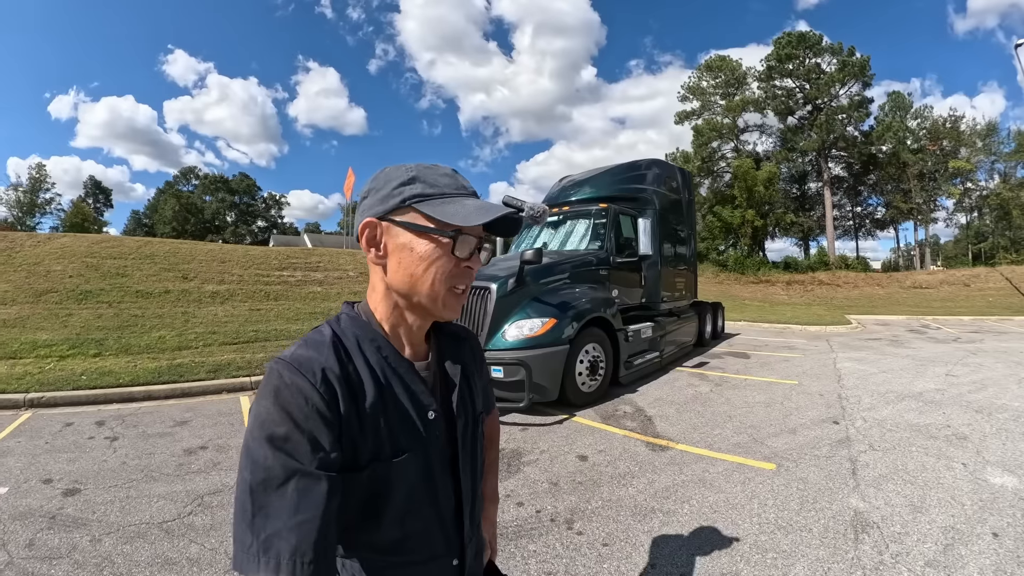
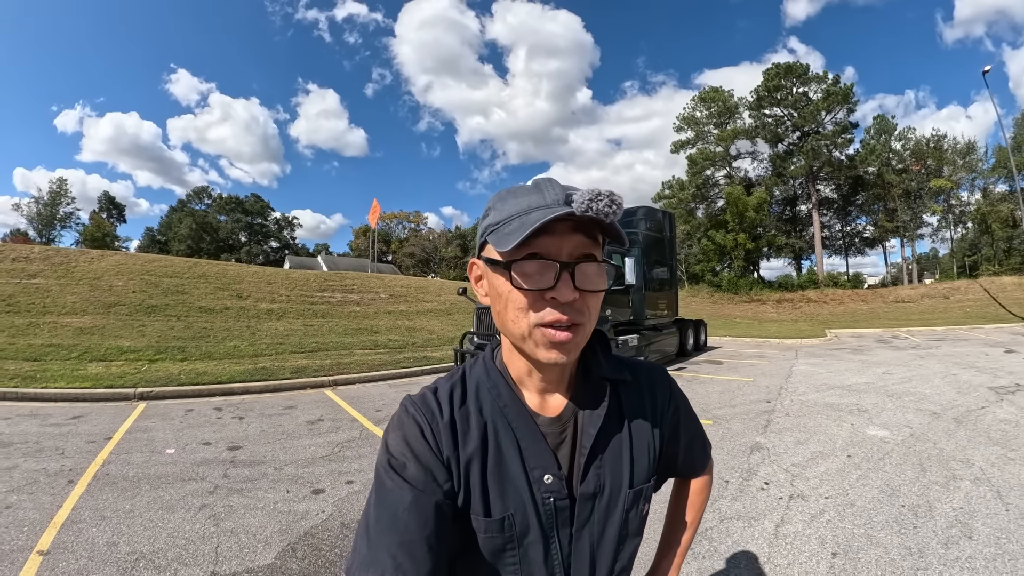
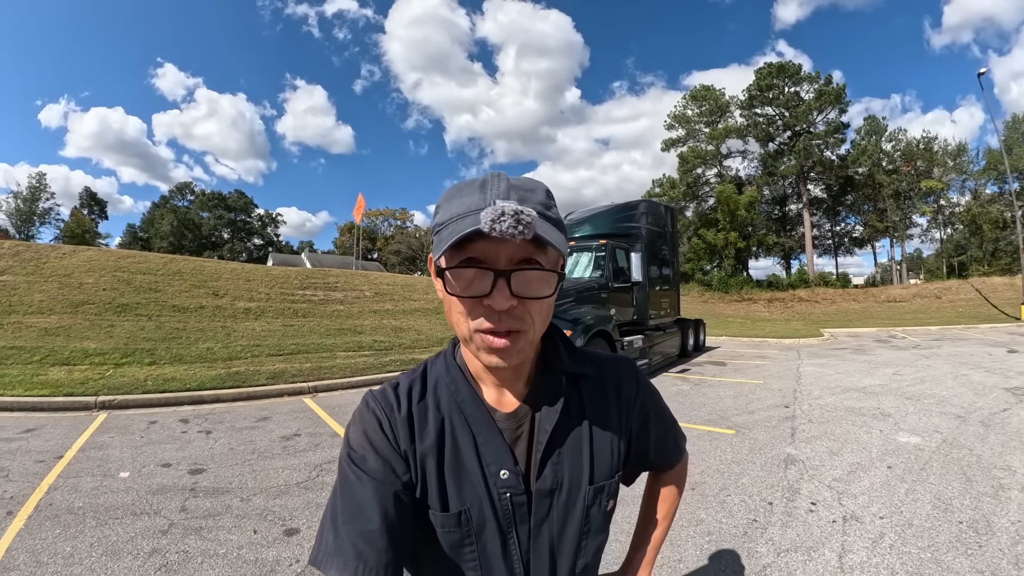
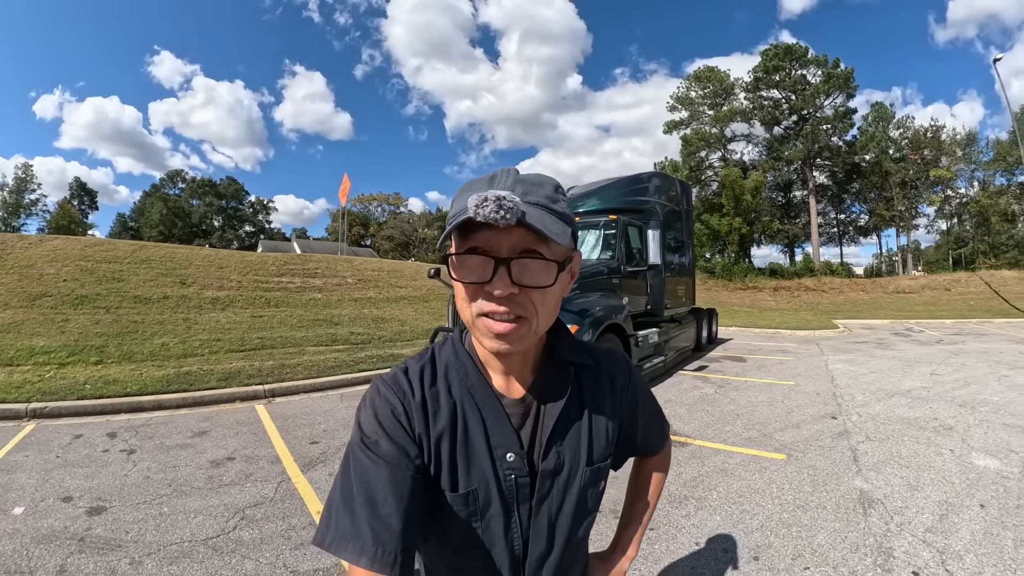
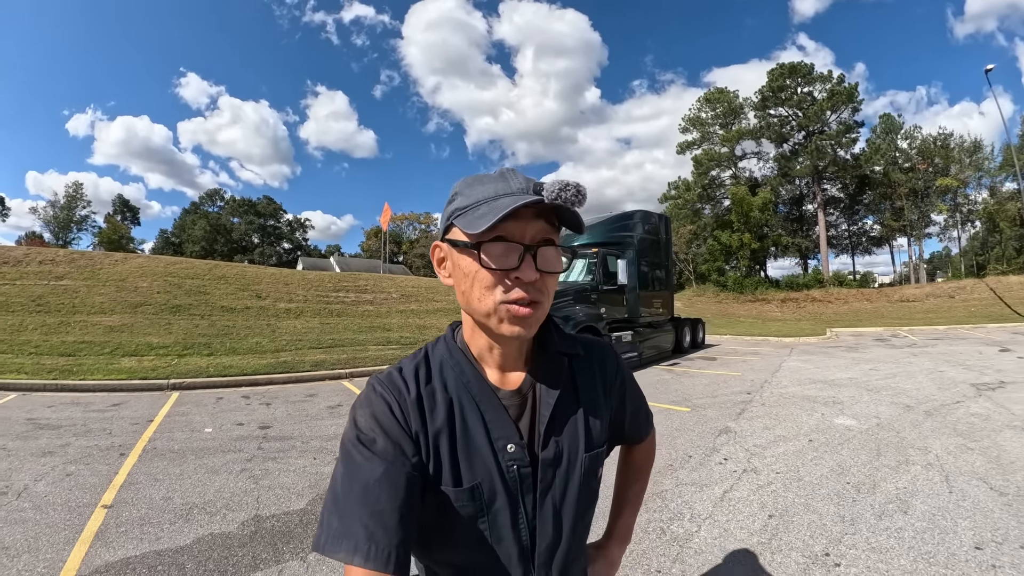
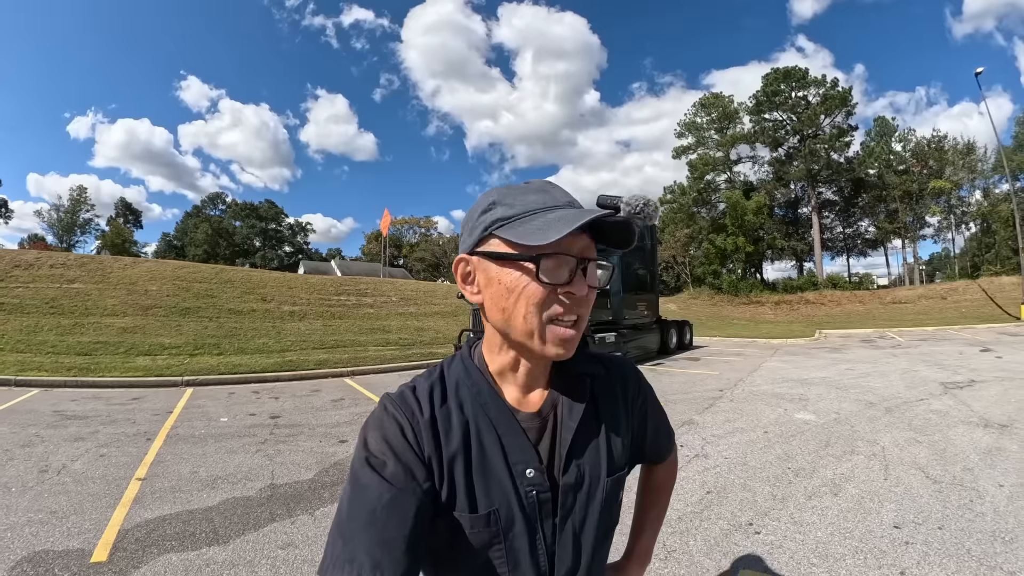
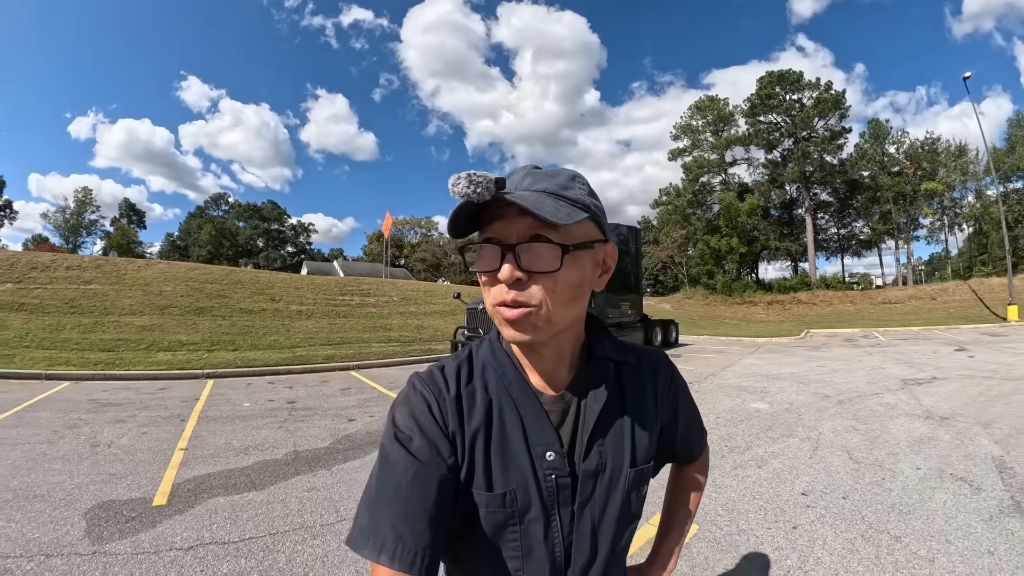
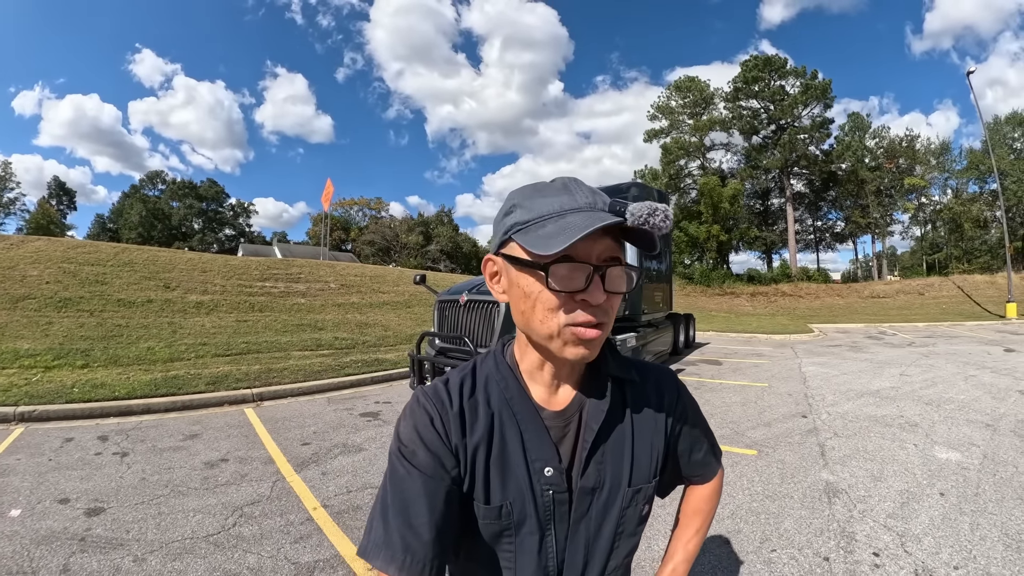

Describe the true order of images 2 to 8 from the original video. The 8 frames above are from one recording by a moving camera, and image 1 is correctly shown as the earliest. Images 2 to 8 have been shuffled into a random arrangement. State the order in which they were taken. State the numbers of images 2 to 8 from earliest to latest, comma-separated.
4, 8, 3, 2, 5, 6, 7
